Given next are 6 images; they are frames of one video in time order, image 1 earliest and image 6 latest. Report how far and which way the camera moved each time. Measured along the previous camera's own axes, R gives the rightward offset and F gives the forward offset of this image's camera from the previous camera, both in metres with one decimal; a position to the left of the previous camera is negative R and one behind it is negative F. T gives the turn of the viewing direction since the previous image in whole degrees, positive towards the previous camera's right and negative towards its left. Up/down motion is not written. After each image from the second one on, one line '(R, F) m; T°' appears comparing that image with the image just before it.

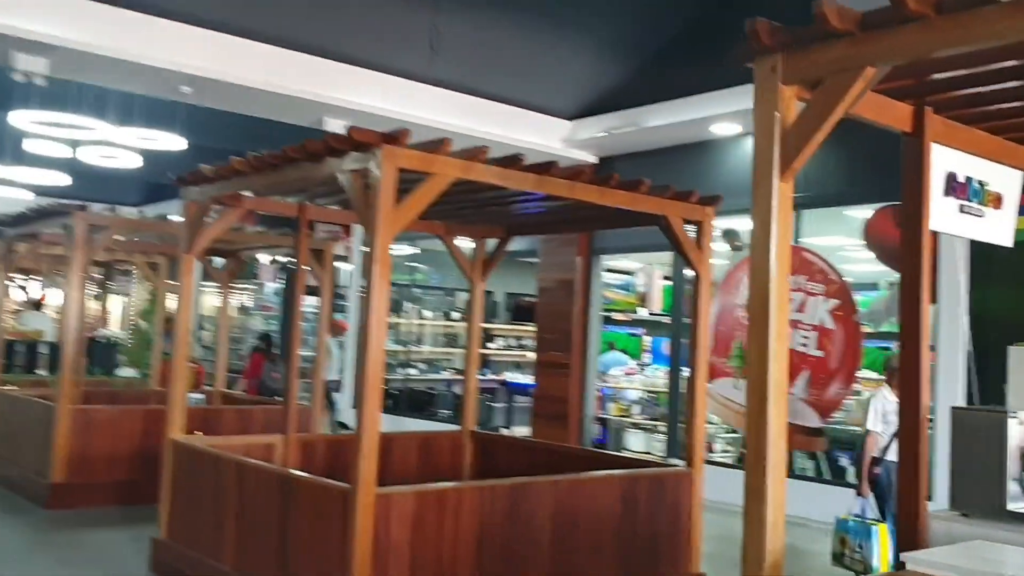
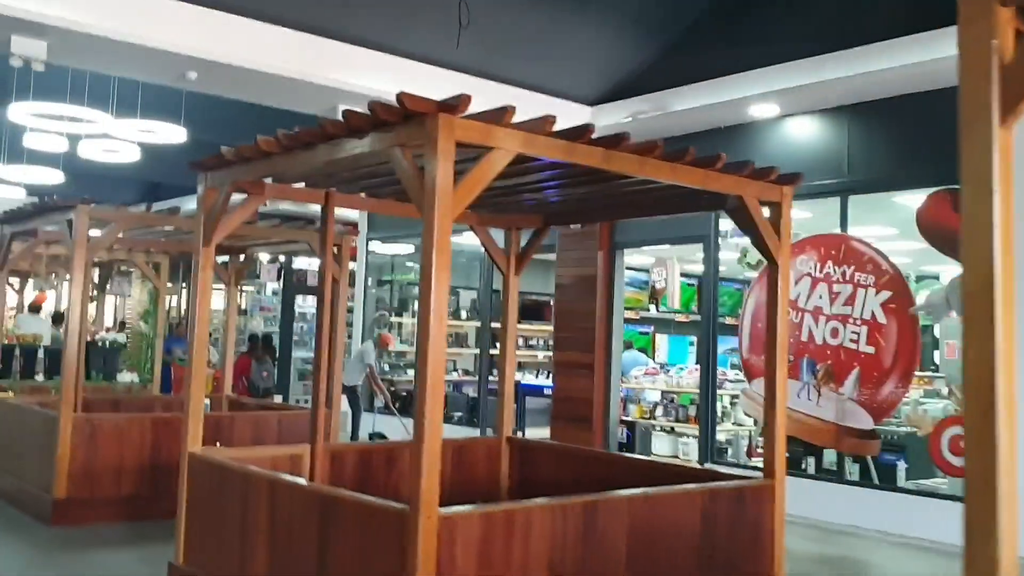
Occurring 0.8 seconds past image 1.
(-0.3, +0.5) m; +1°
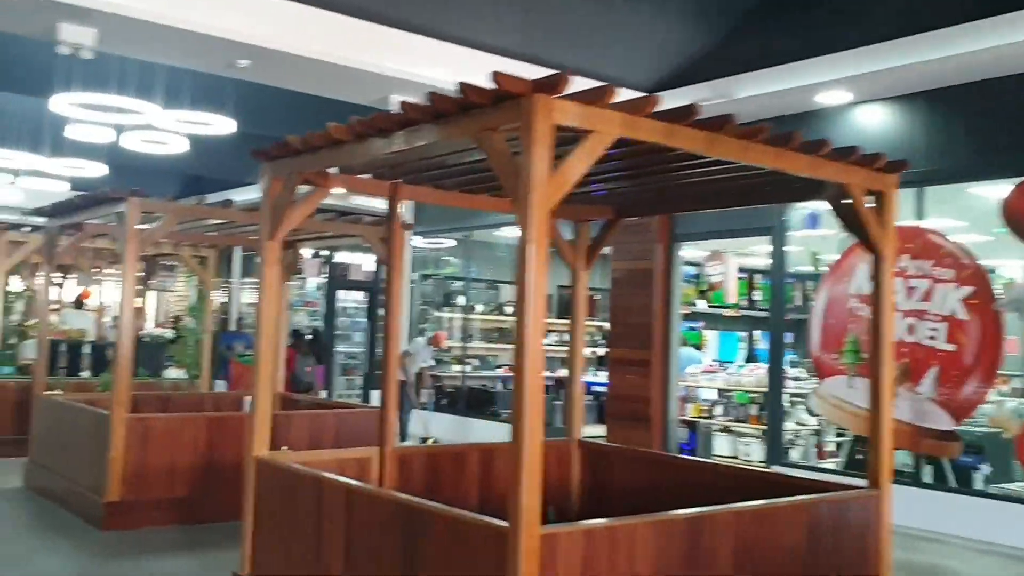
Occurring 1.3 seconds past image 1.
(-0.2, +0.3) m; -2°
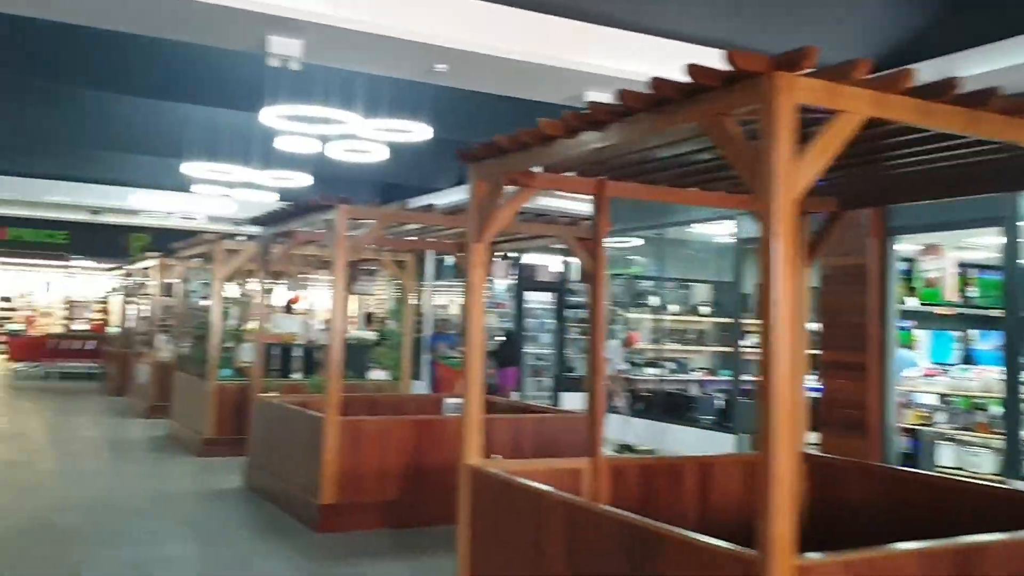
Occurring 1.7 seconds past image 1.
(-0.2, +0.2) m; -11°
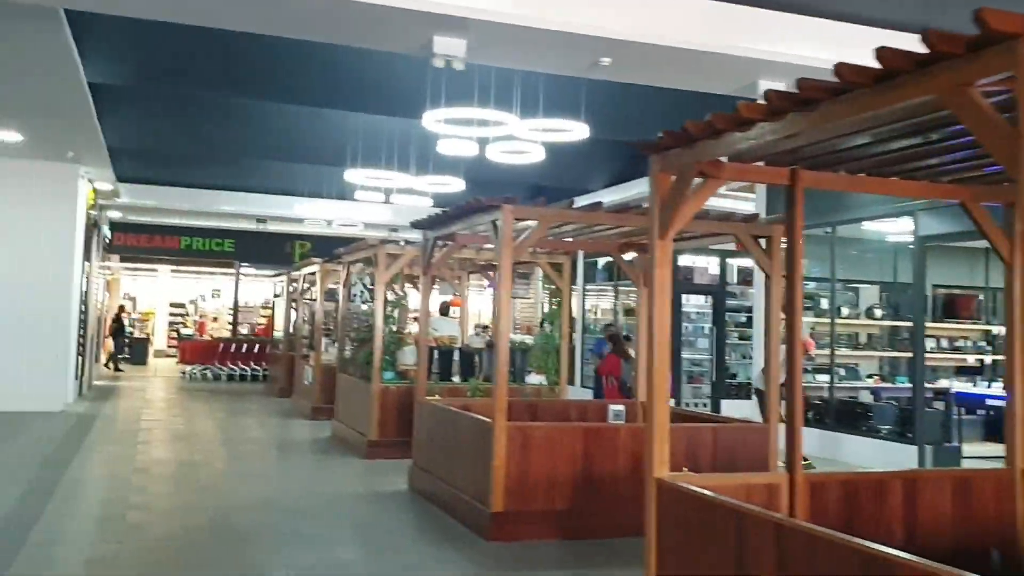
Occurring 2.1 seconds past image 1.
(-0.2, +0.2) m; -9°
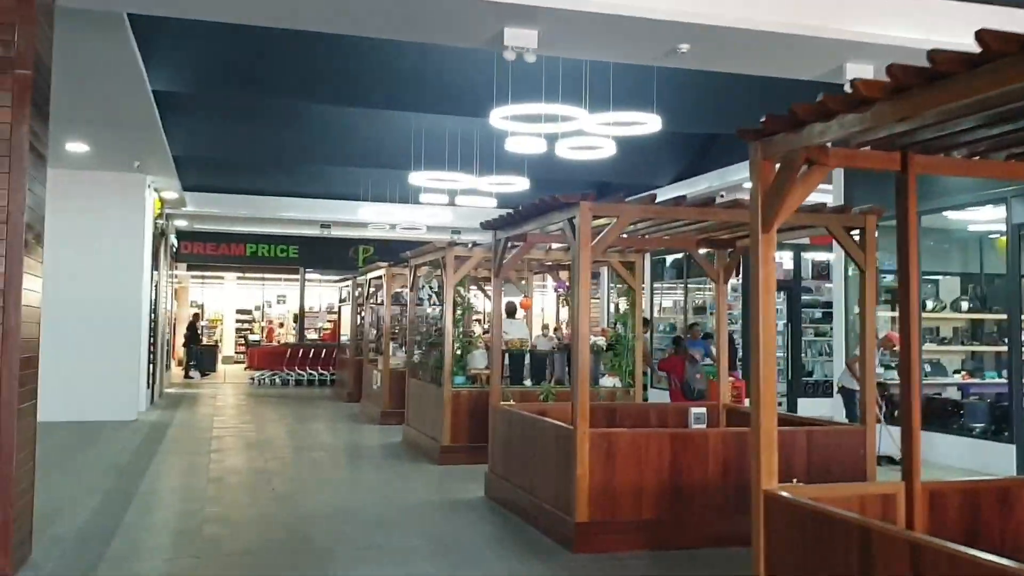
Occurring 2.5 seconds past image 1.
(-0.1, +0.2) m; -4°
